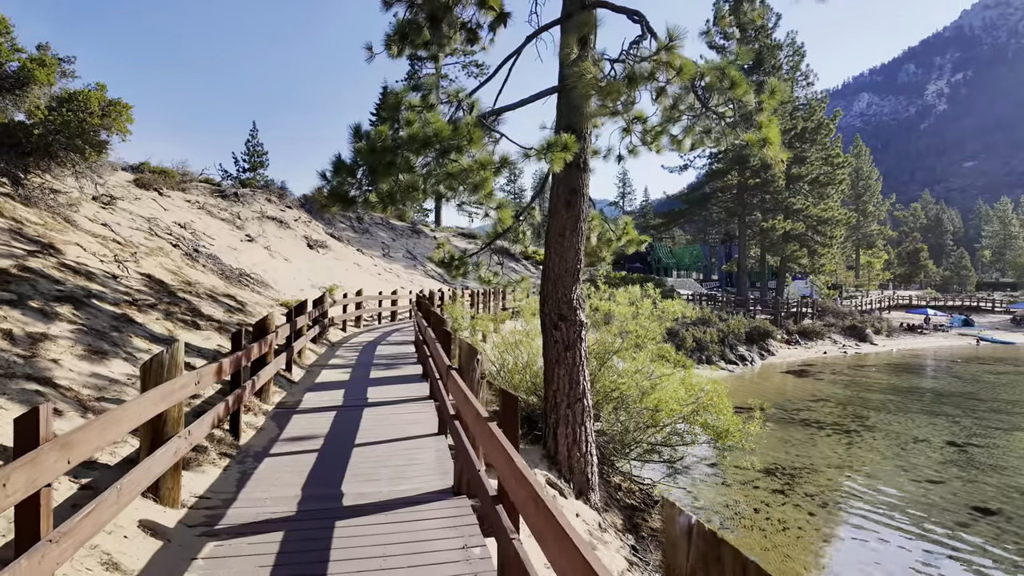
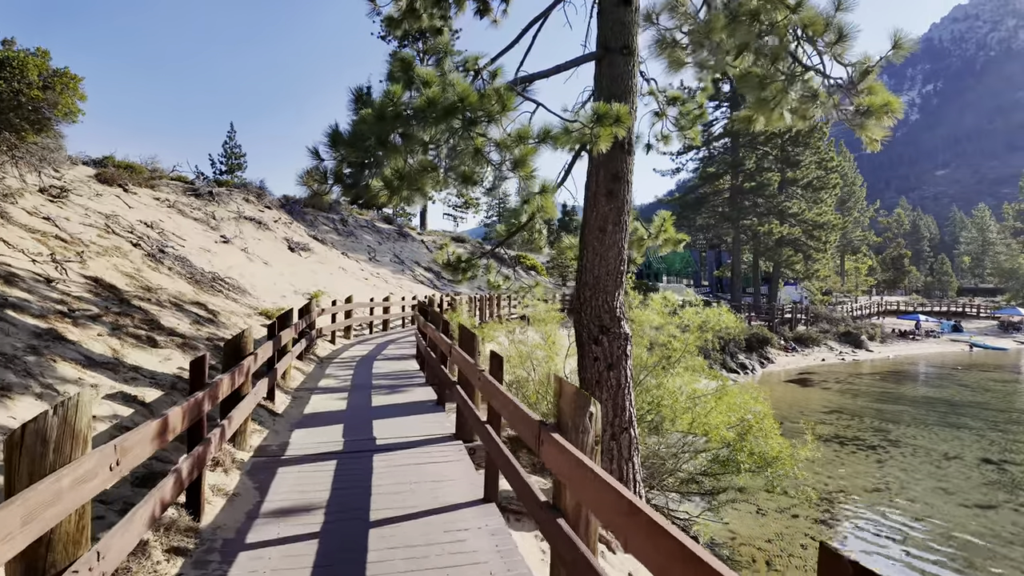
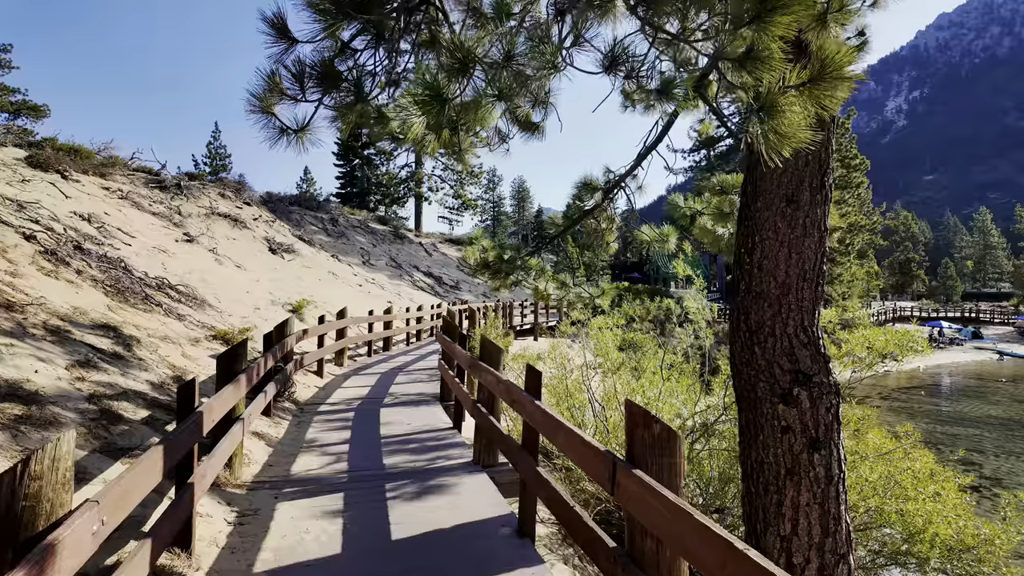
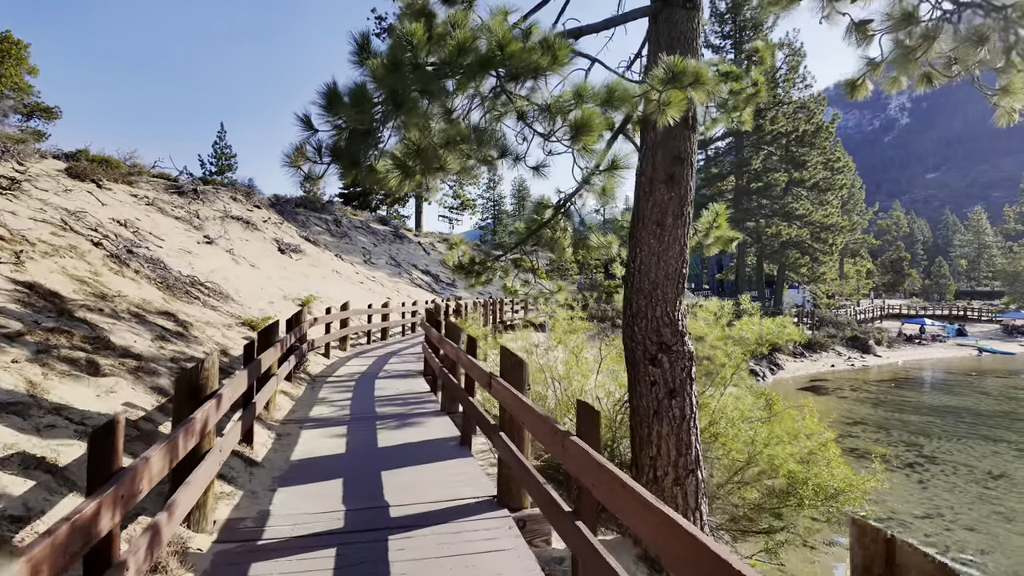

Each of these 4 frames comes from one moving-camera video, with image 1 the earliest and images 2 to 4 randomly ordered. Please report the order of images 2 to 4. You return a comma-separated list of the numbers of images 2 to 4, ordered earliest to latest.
2, 4, 3
